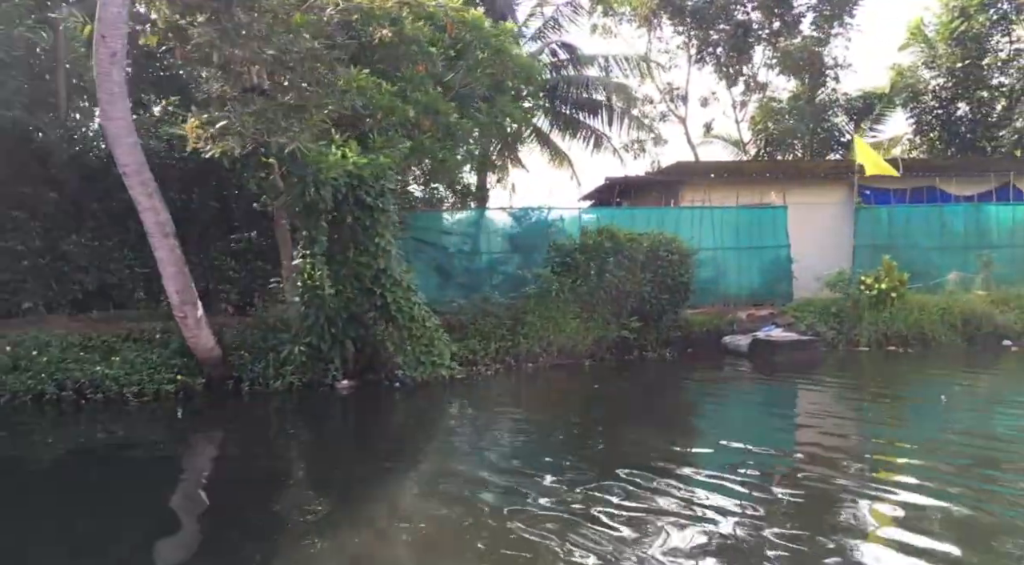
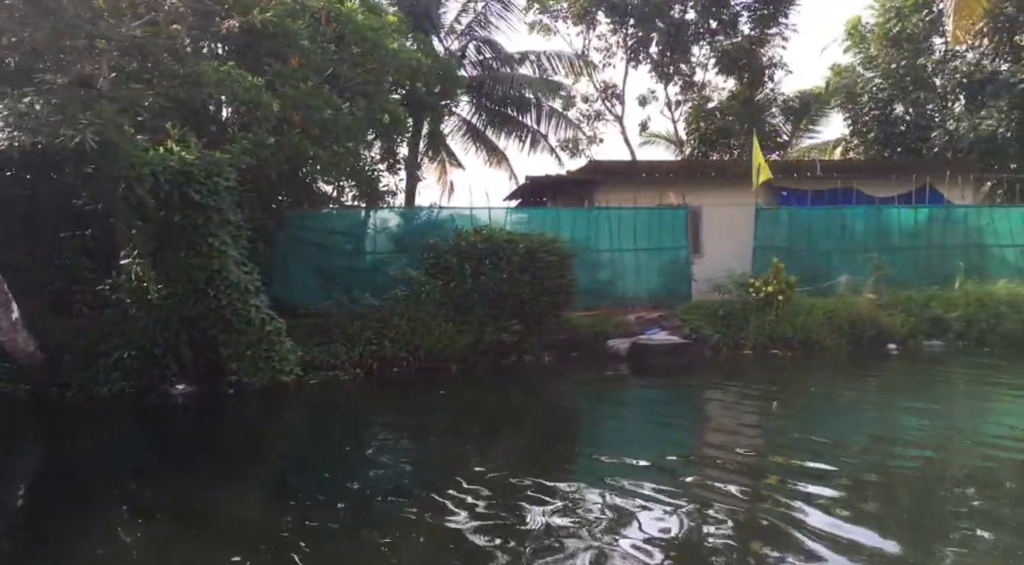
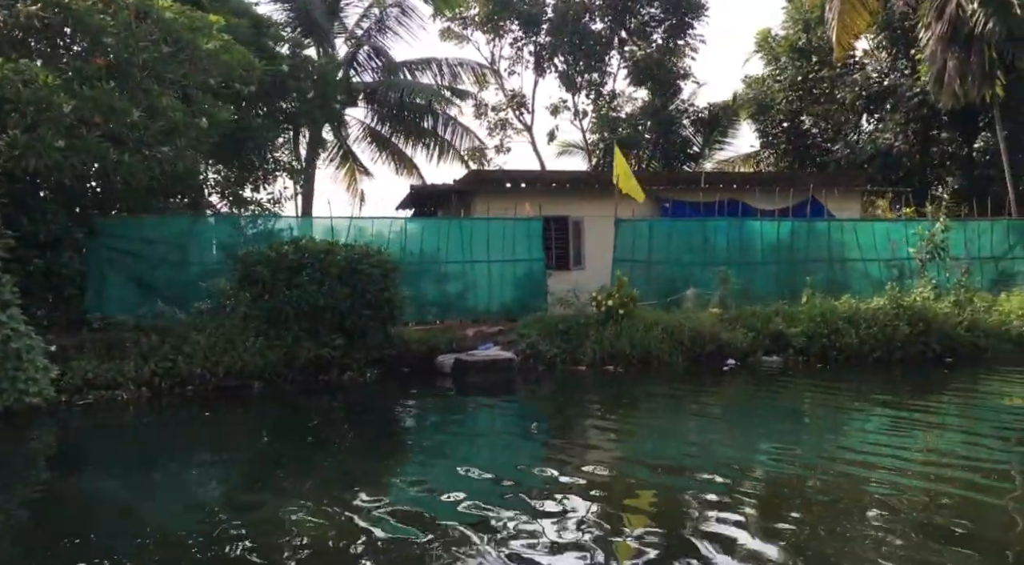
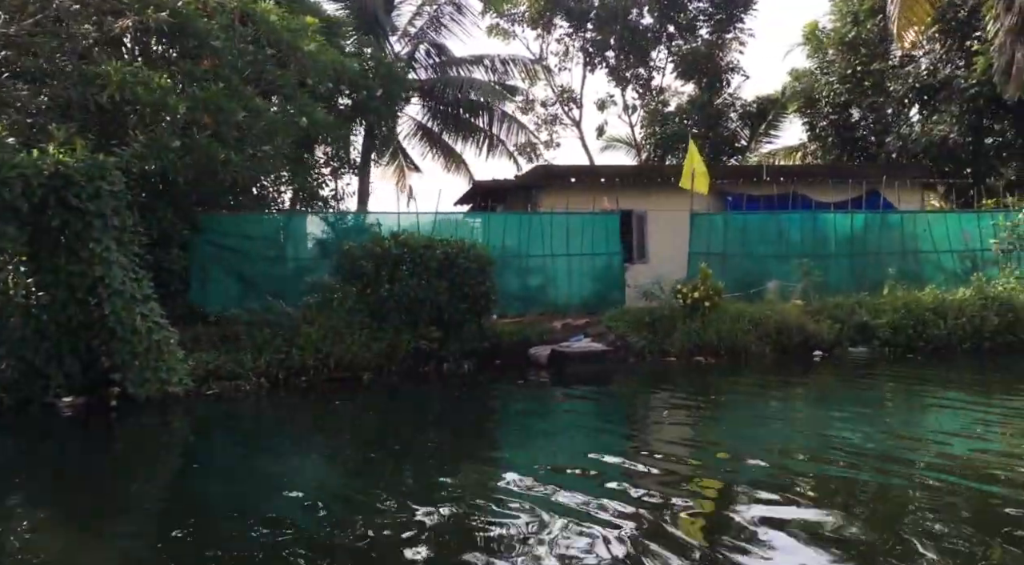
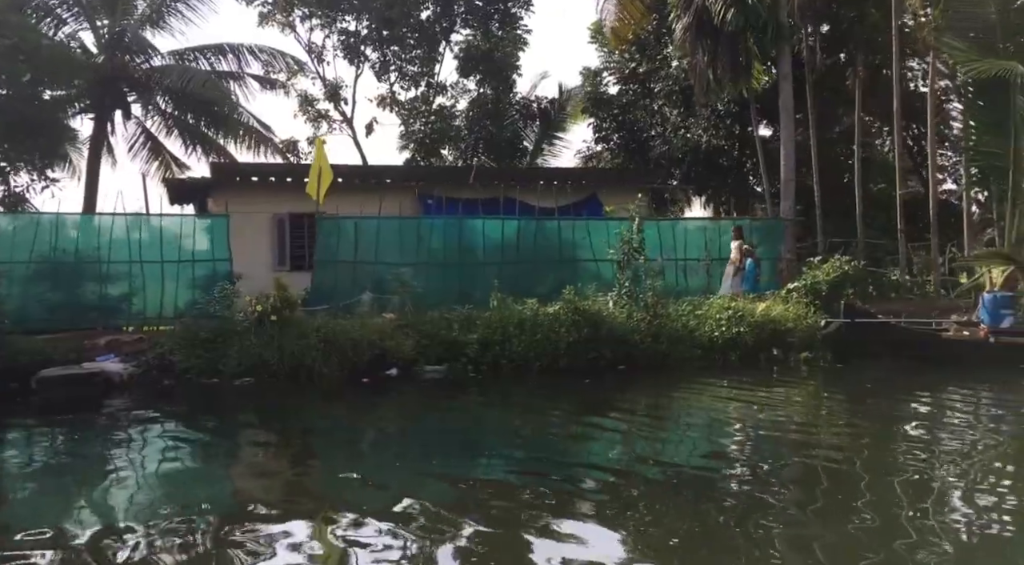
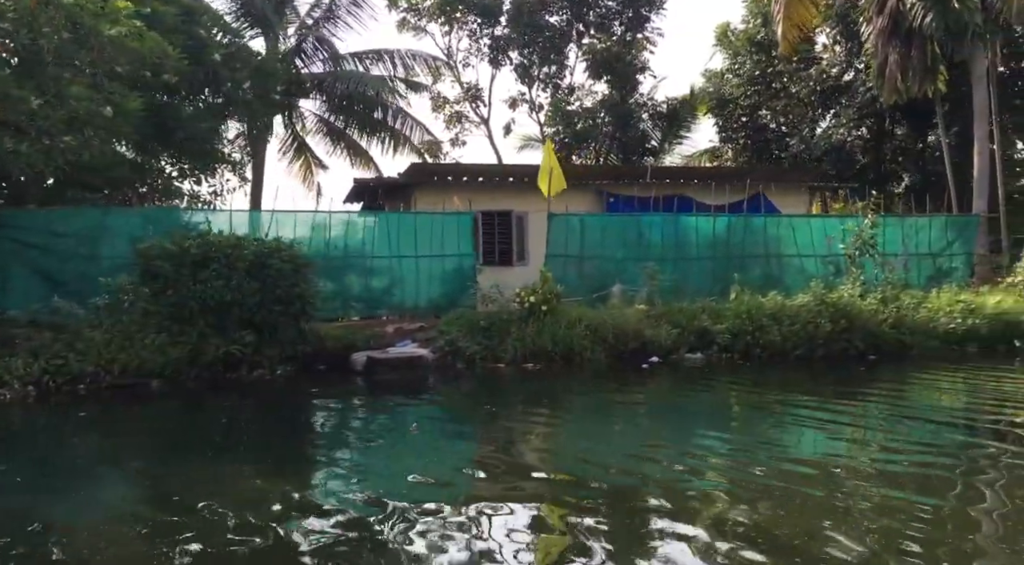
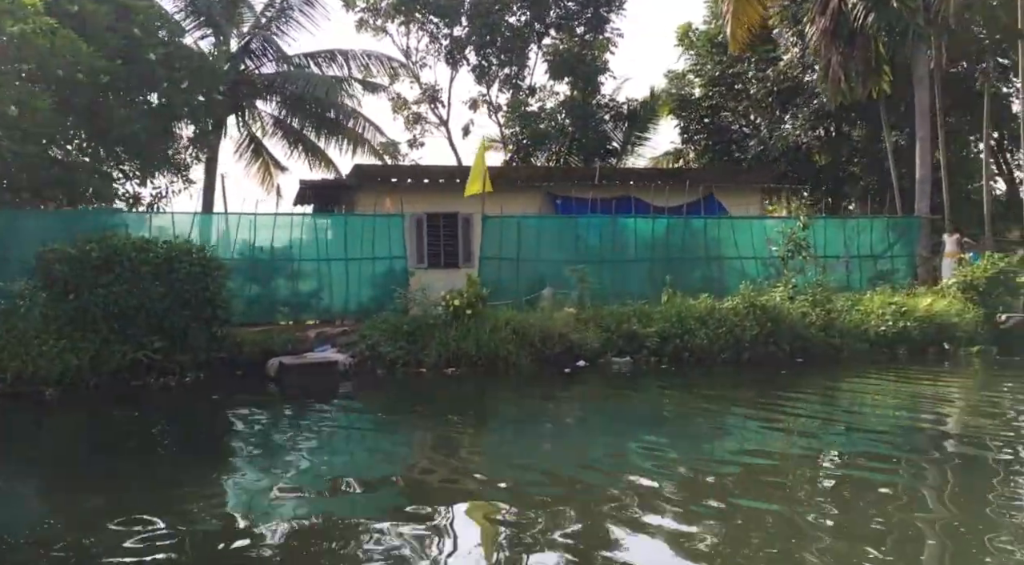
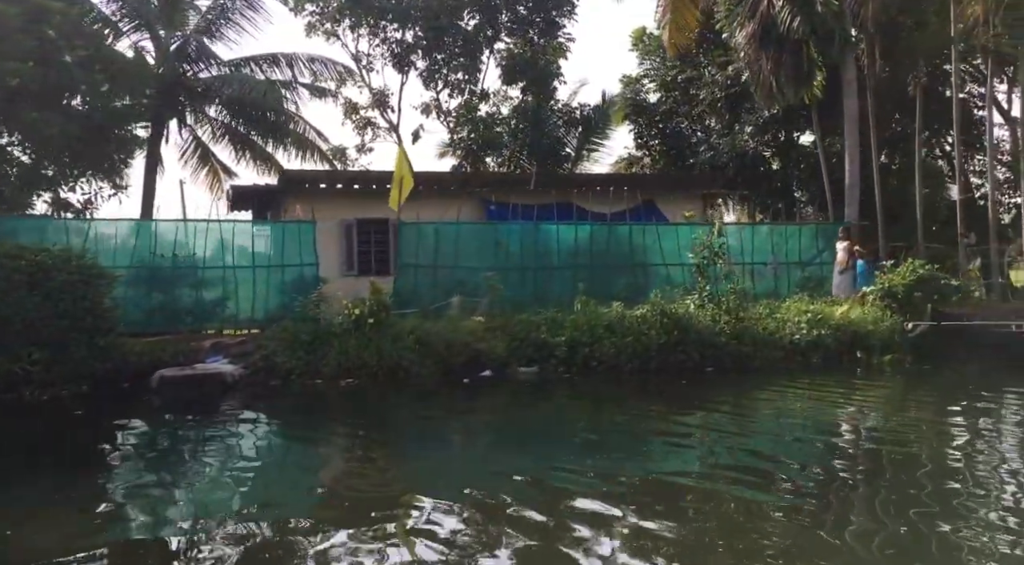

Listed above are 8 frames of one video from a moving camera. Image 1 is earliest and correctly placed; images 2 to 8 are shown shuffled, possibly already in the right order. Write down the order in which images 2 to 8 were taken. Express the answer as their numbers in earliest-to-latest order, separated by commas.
2, 4, 3, 6, 7, 8, 5
